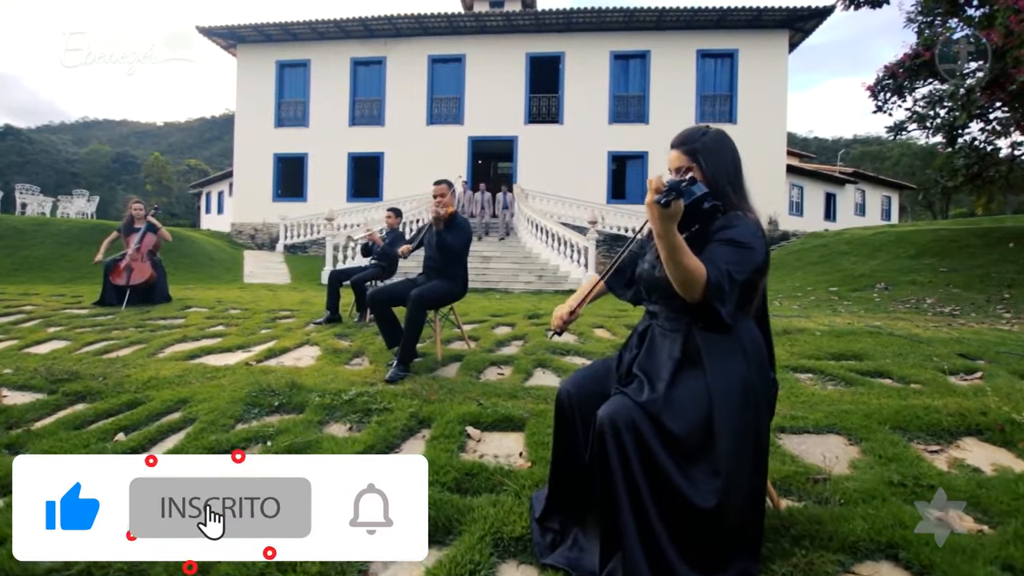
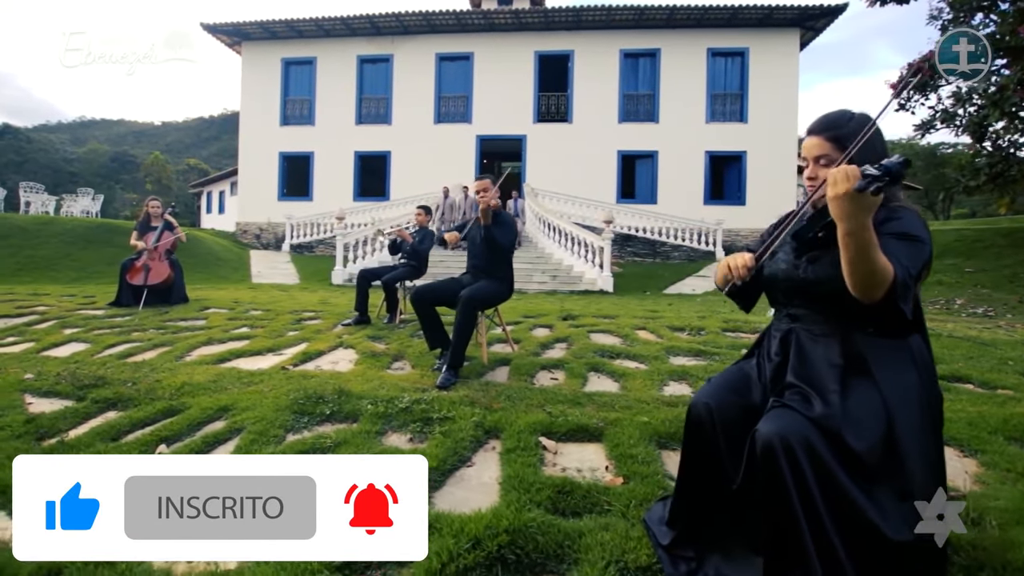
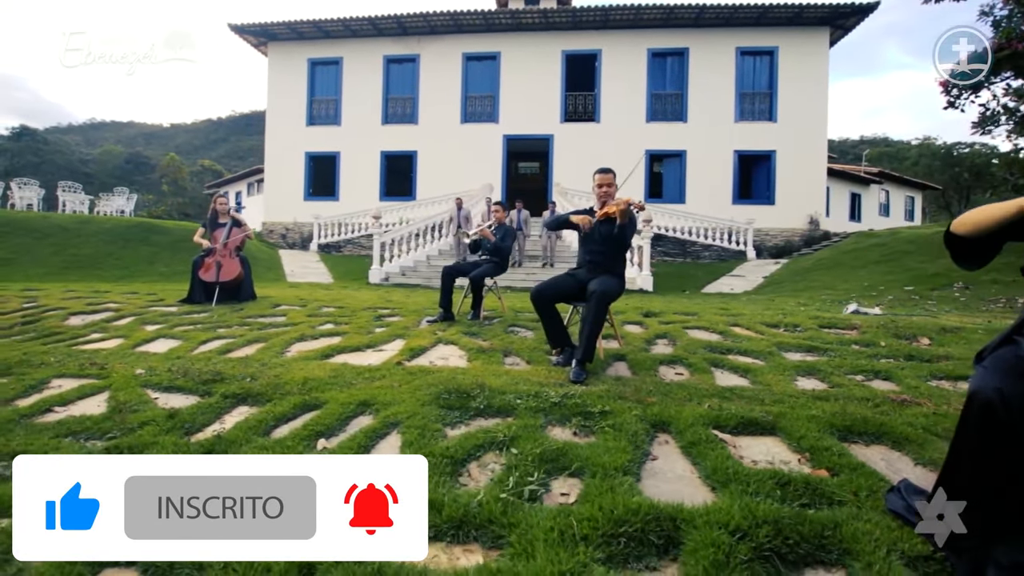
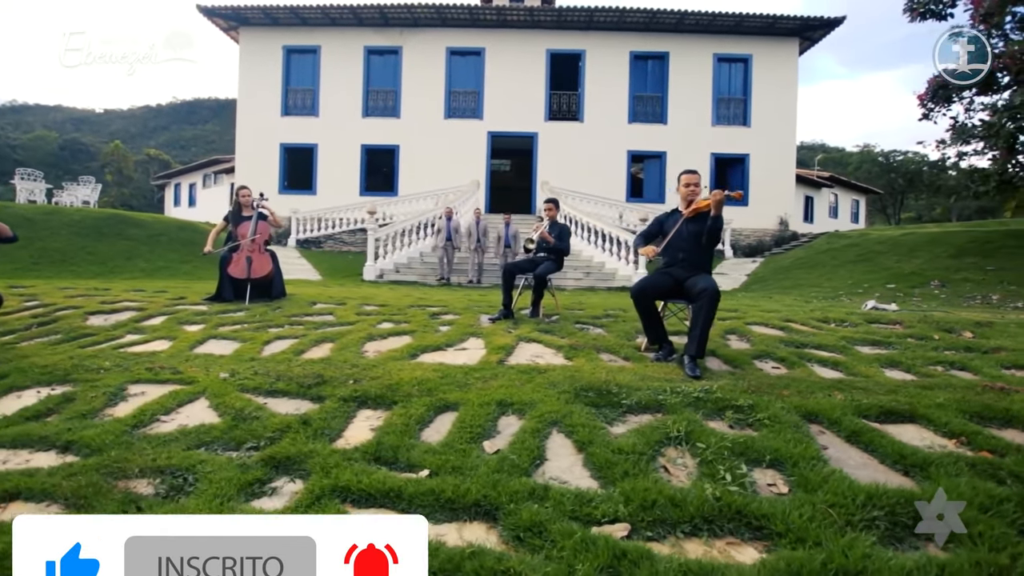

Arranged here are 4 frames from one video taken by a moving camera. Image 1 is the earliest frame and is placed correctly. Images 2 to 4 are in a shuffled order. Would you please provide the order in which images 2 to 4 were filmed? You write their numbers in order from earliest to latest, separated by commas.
2, 3, 4
